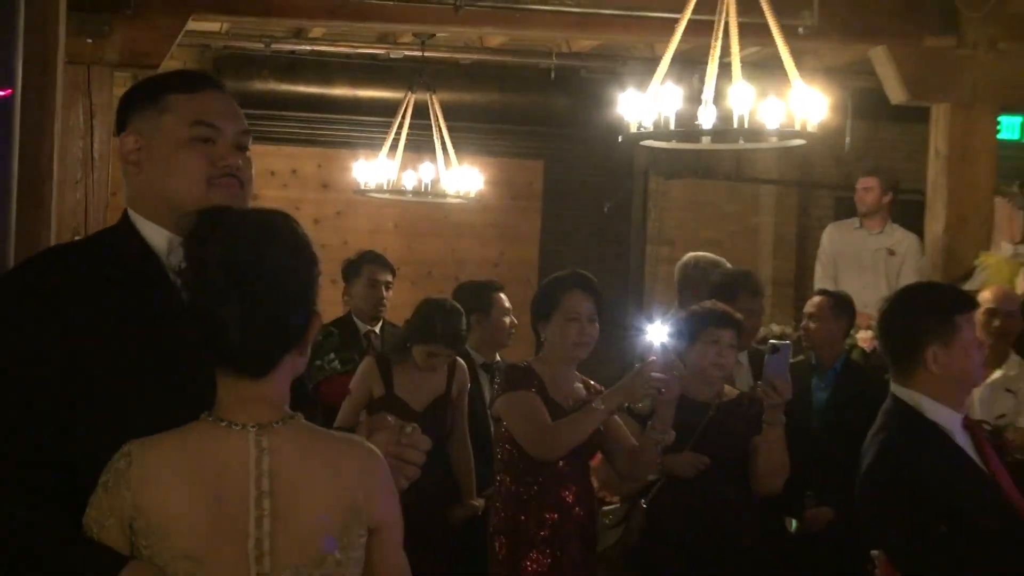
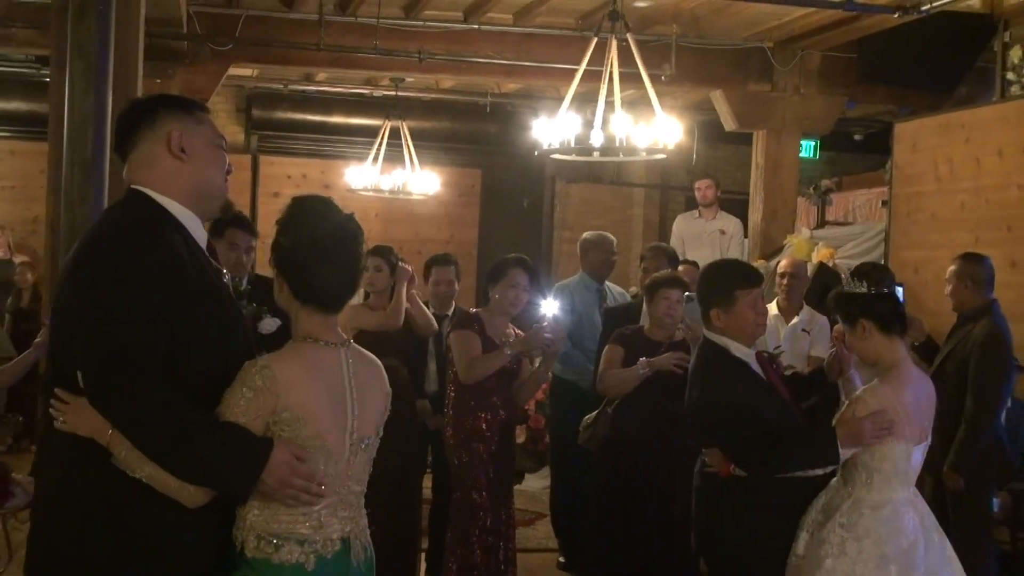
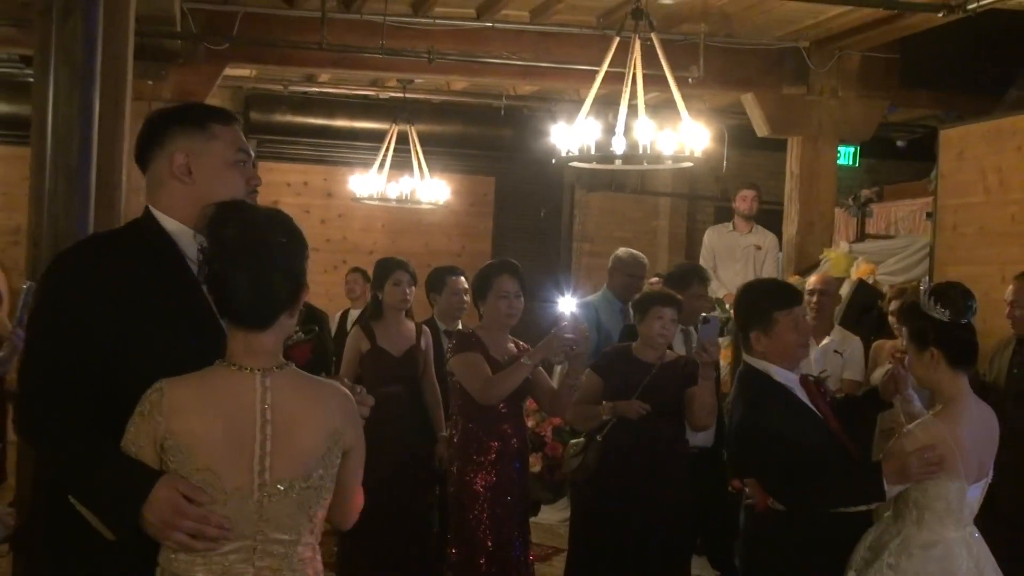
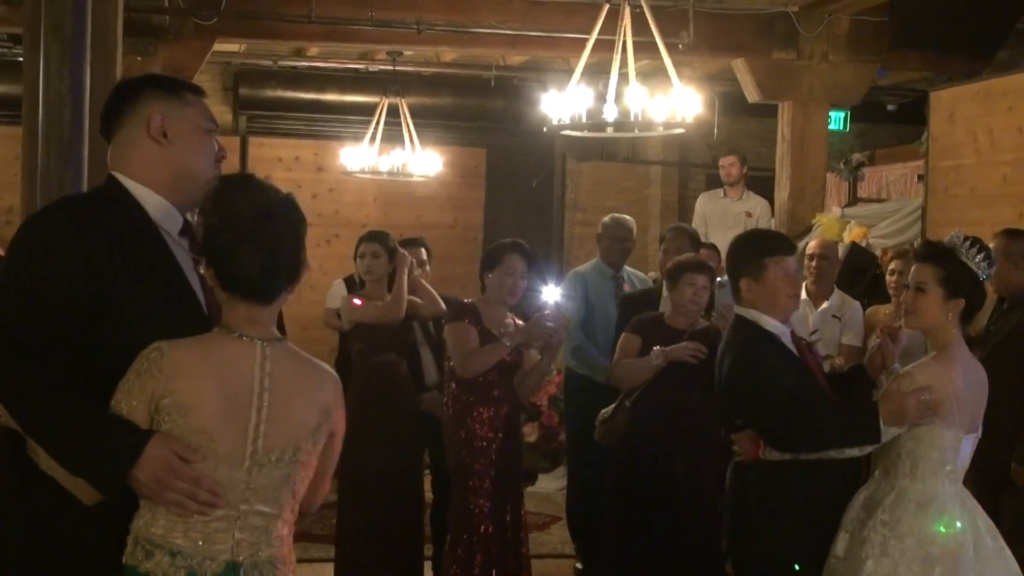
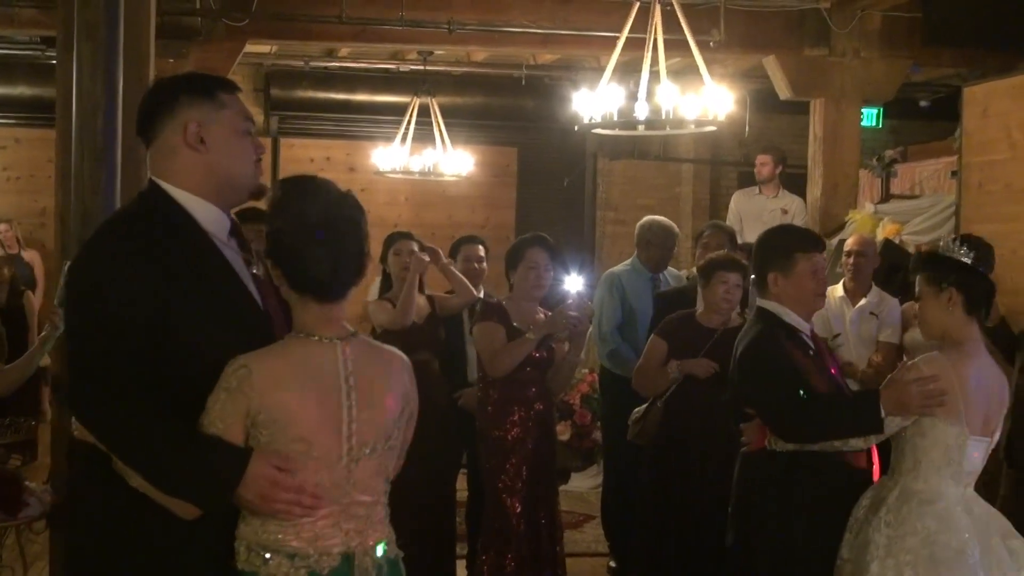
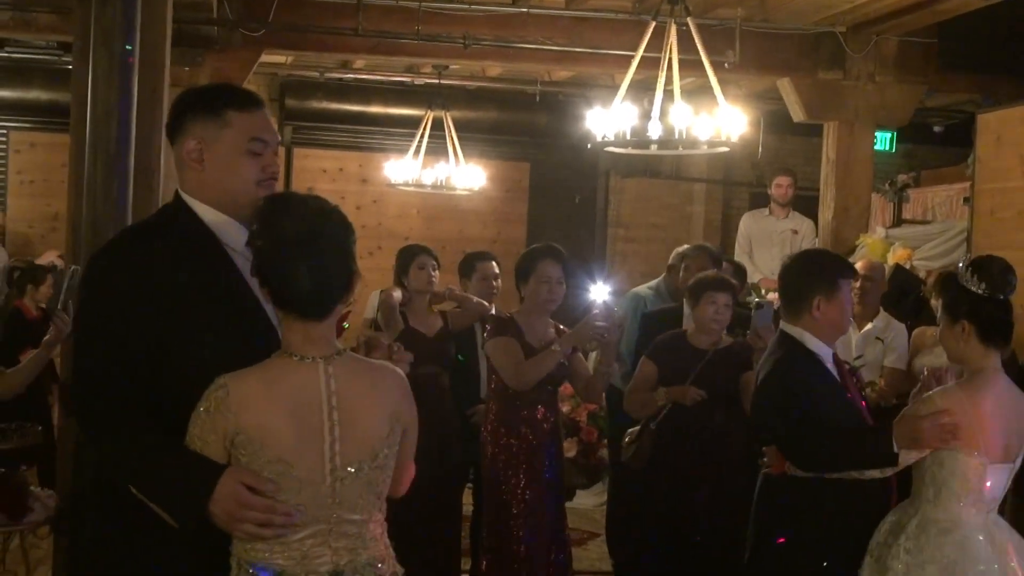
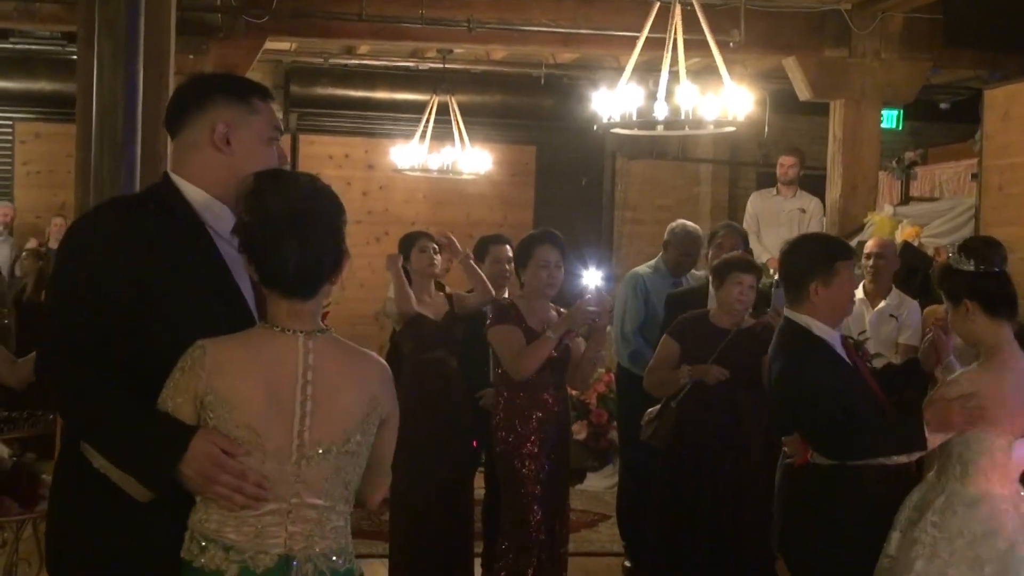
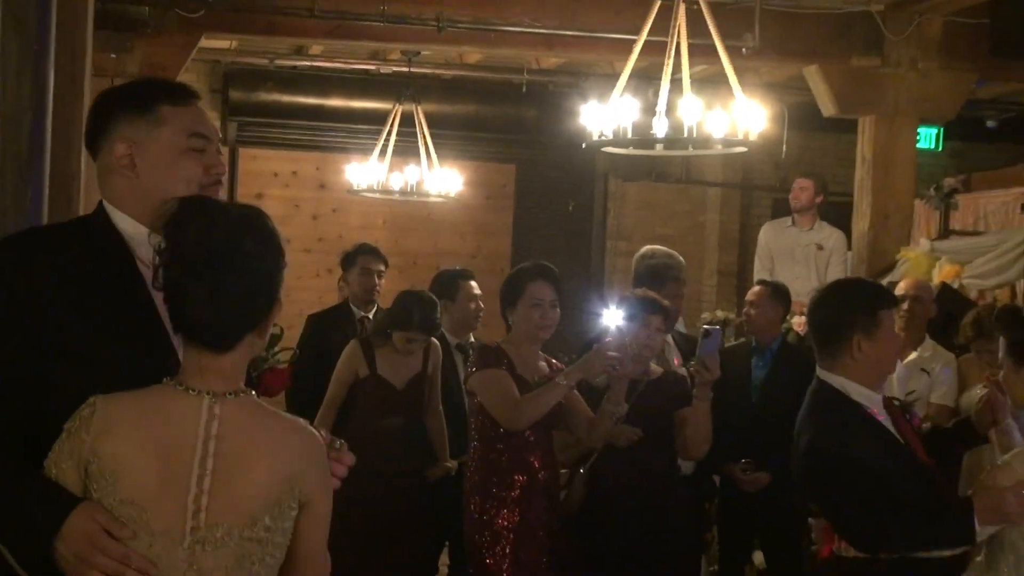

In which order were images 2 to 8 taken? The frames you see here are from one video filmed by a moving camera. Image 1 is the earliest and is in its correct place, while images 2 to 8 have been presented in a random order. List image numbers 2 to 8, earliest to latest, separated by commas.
8, 3, 6, 7, 5, 4, 2
